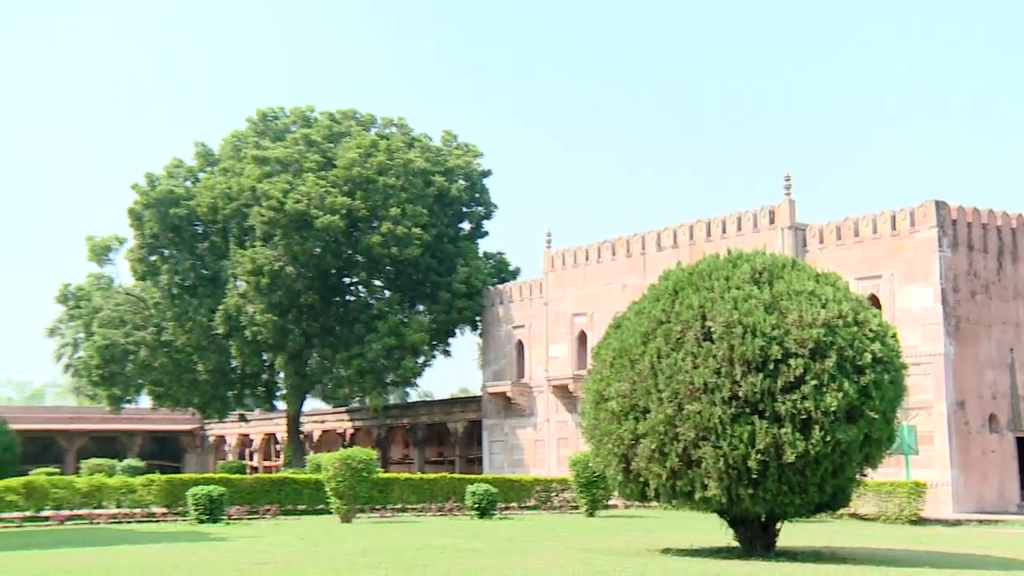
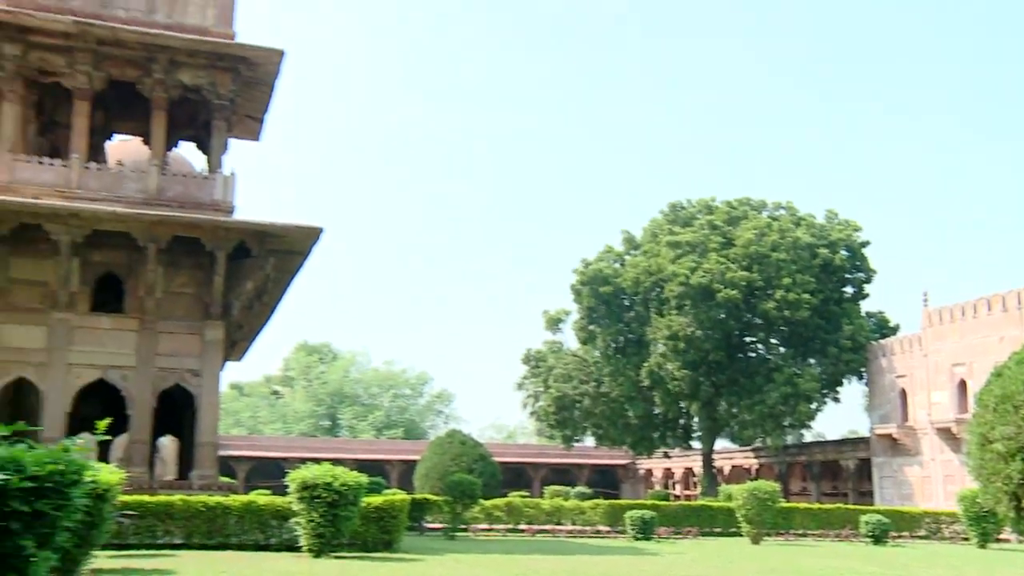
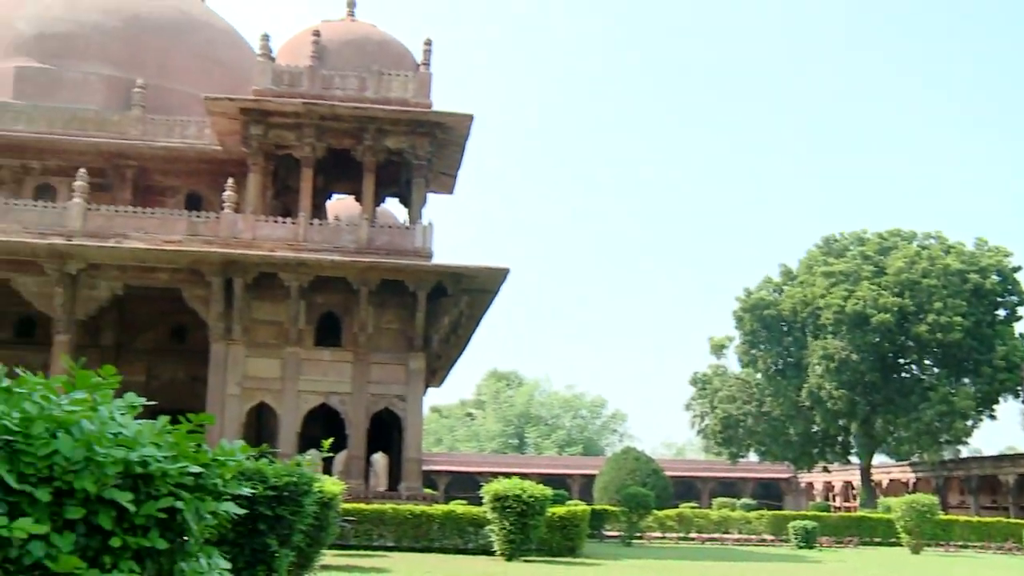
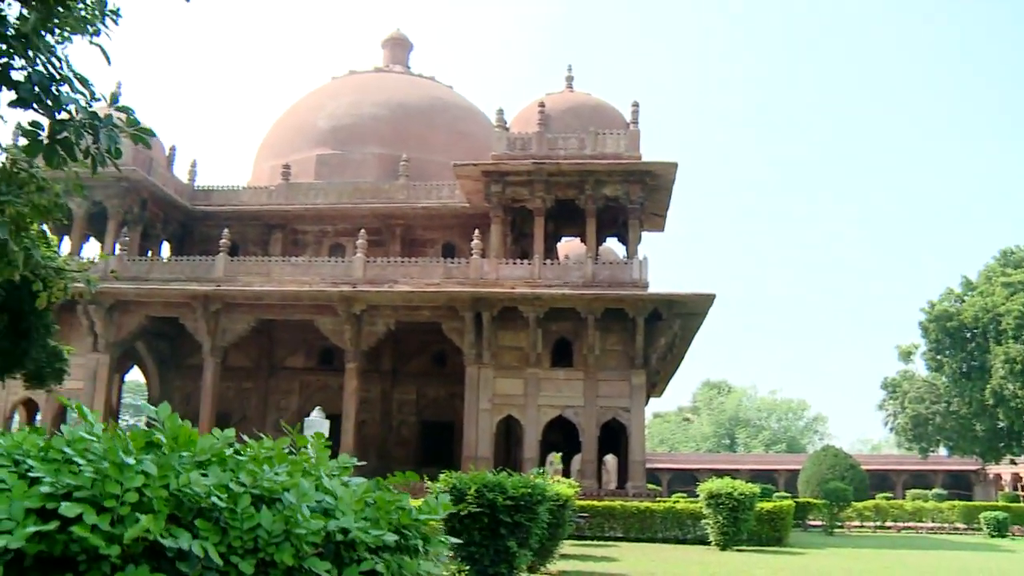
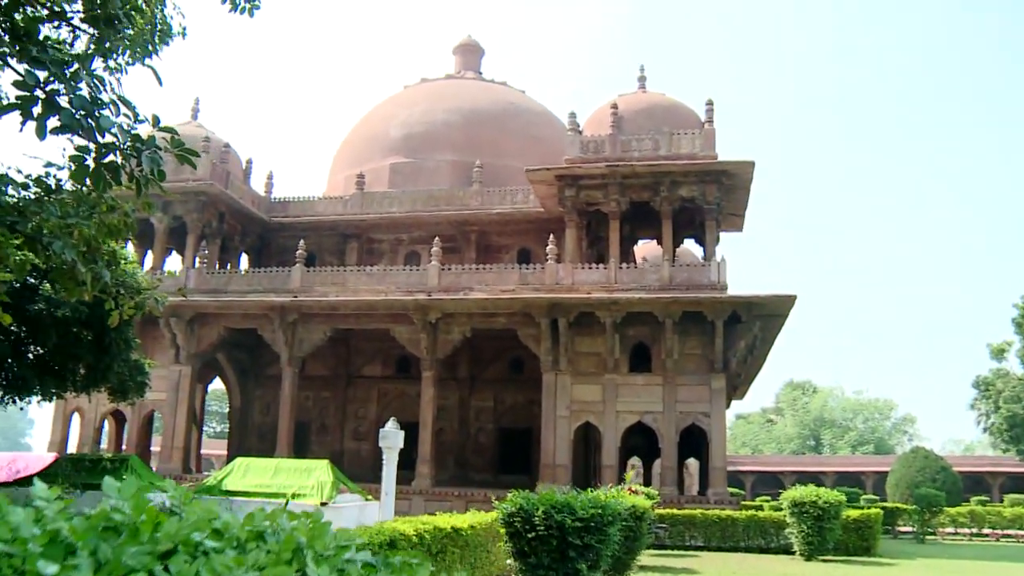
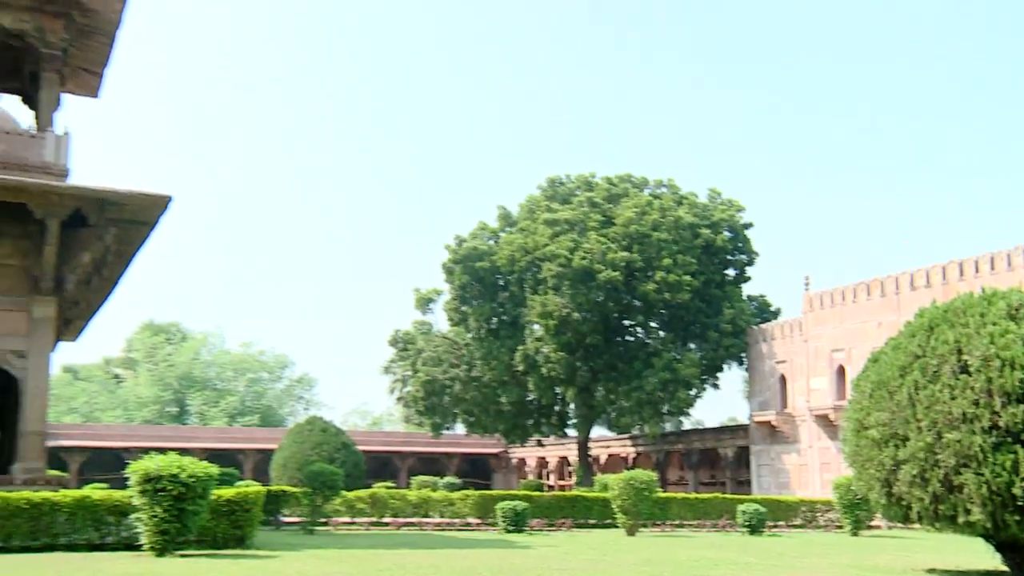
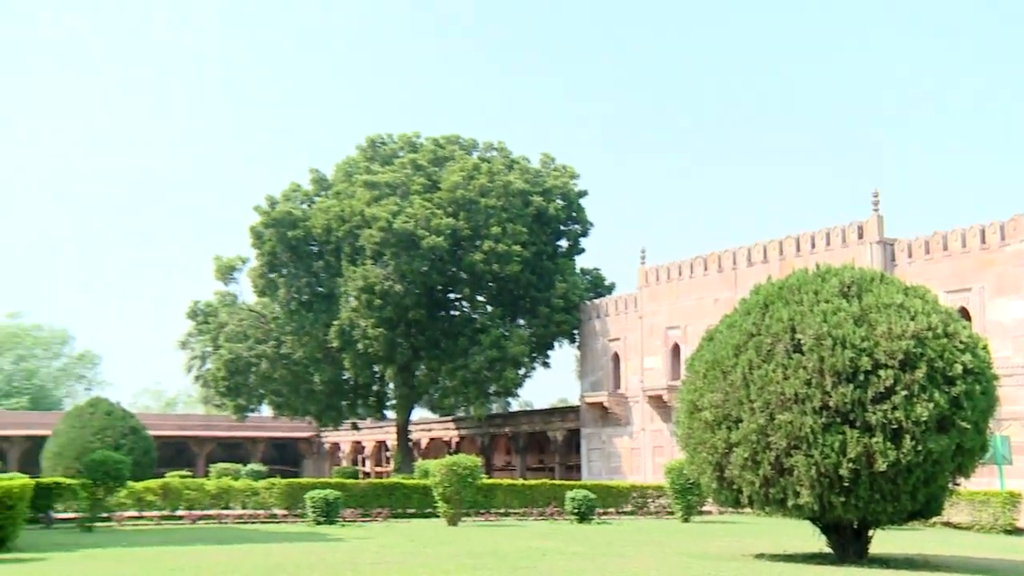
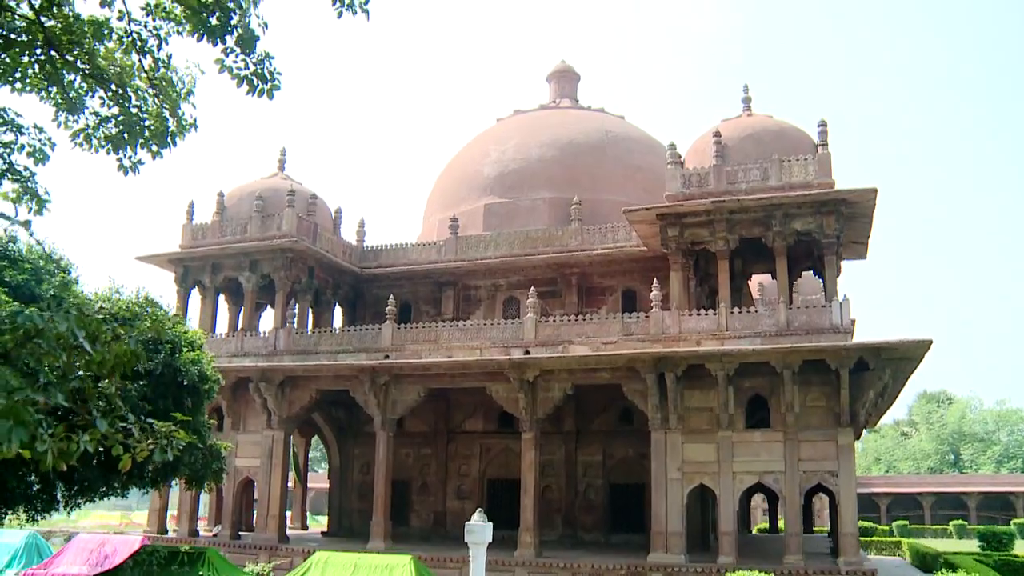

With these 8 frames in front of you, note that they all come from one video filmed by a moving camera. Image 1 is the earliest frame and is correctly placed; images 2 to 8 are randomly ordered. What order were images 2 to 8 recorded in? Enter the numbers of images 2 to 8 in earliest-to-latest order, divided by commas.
7, 6, 2, 3, 4, 5, 8
